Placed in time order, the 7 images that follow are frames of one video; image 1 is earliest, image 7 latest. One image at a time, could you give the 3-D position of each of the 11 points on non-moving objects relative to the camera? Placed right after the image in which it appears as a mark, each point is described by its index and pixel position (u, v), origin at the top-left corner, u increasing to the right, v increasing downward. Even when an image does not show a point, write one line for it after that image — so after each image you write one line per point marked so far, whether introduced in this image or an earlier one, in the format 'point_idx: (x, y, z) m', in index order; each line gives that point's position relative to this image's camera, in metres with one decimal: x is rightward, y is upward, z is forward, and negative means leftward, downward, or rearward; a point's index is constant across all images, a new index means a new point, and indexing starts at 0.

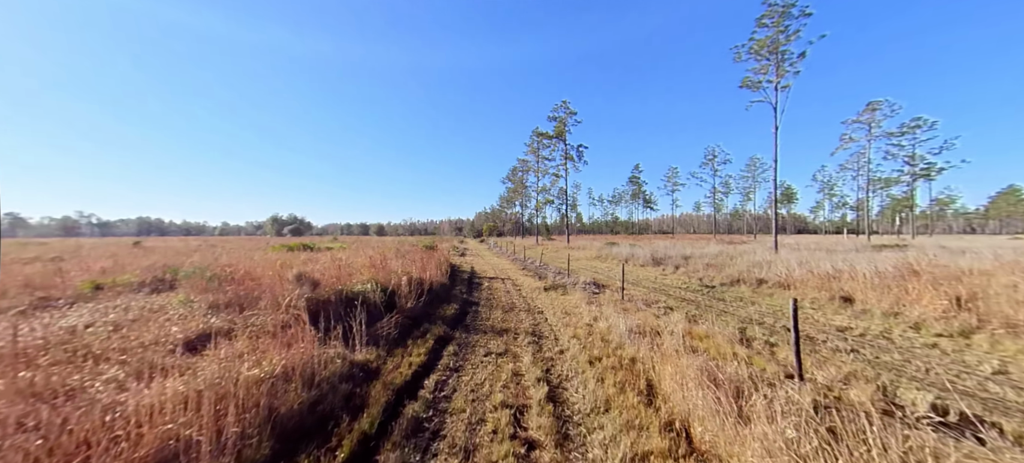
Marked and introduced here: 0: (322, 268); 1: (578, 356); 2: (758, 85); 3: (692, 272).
0: (-4.9, -0.9, +7.6) m
1: (+1.0, -2.0, +4.7) m
2: (+14.9, +8.8, +17.8) m
3: (+7.9, -1.8, +13.0) m
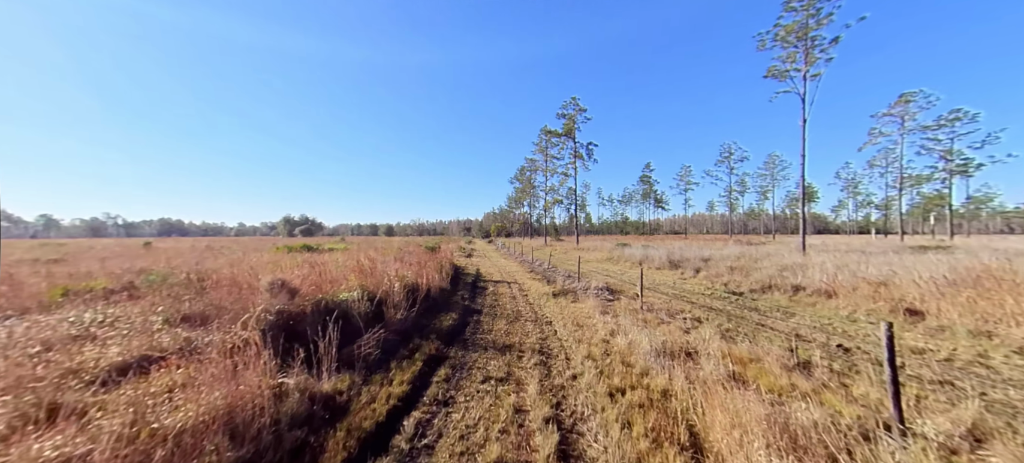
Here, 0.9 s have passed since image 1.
0: (-4.7, -1.0, +6.9) m
1: (+1.1, -2.0, +3.8) m
2: (+15.4, +8.8, +16.5) m
3: (+8.2, -1.9, +11.9) m
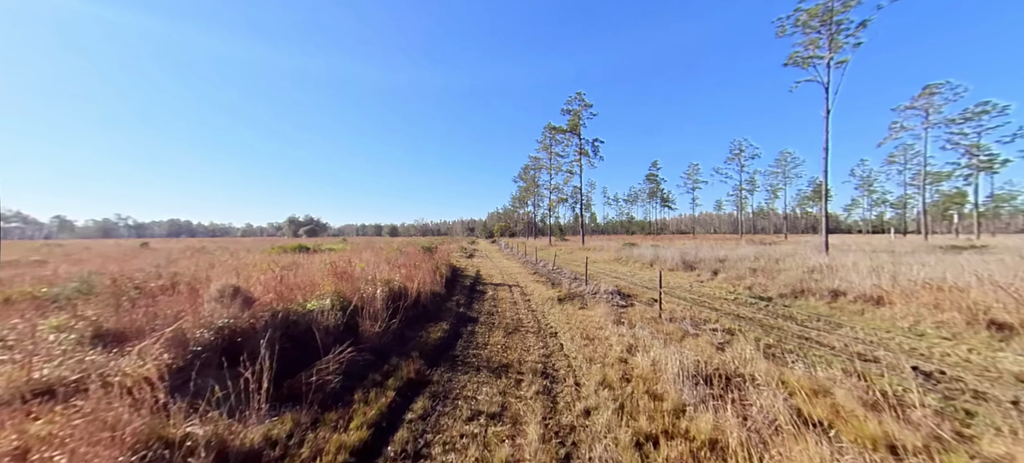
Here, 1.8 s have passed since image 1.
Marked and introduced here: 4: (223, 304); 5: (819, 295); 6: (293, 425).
0: (-4.7, -0.9, +6.1) m
1: (+1.0, -1.9, +2.9) m
2: (+15.5, +8.9, +15.4) m
3: (+8.3, -1.8, +10.9) m
4: (-4.1, -1.0, +4.2) m
5: (+8.2, -1.7, +7.9) m
6: (-2.0, -1.8, +2.7) m
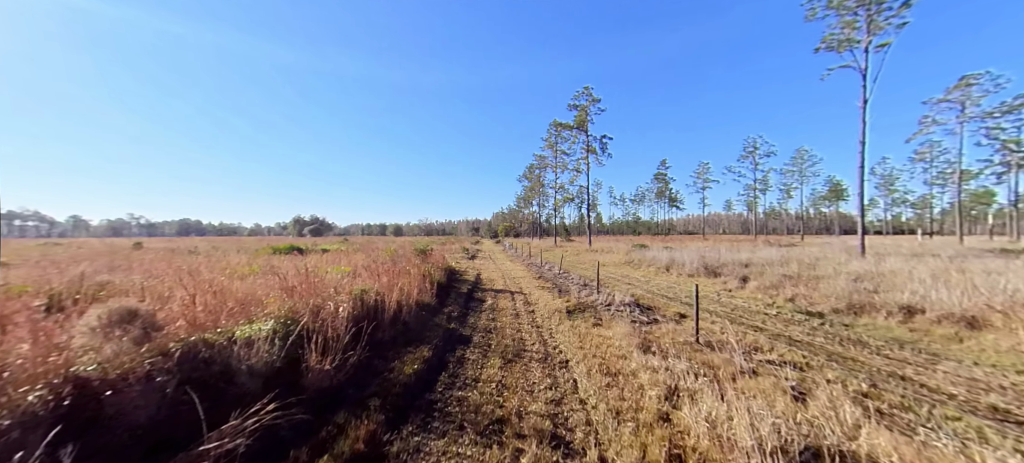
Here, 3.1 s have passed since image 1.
0: (-4.8, -1.0, +4.9) m
1: (+1.0, -2.0, +1.6) m
2: (+15.6, +8.8, +13.9) m
3: (+8.3, -1.9, +9.5) m
4: (-4.2, -1.1, +3.0) m
5: (+8.2, -1.7, +6.5) m
6: (-2.1, -1.8, +1.4) m
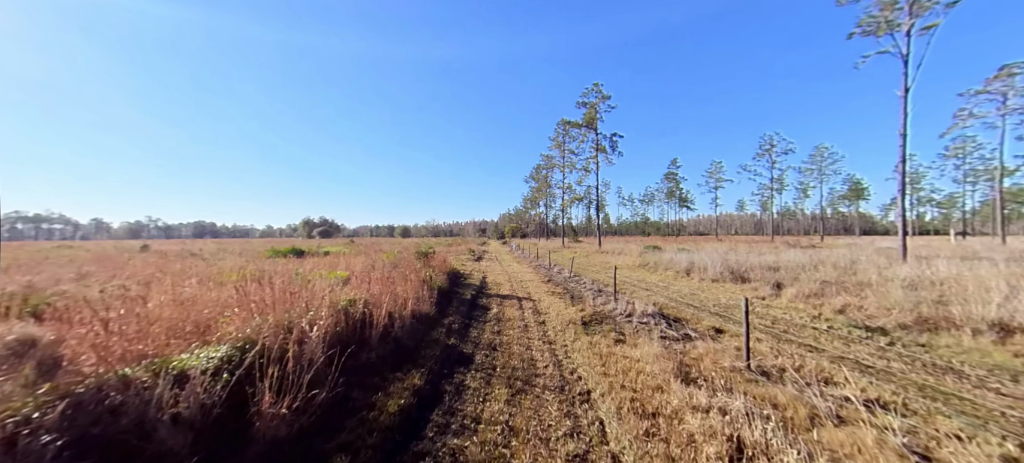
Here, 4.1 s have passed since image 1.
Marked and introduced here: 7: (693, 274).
0: (-4.6, -1.0, +4.1) m
1: (+1.0, -2.0, +0.7) m
2: (+15.9, +8.7, +12.7) m
3: (+8.6, -1.9, +8.4) m
4: (-4.1, -1.1, +2.2) m
5: (+8.4, -1.8, +5.4) m
6: (-2.0, -1.8, +0.6) m
7: (+8.5, -2.0, +13.9) m
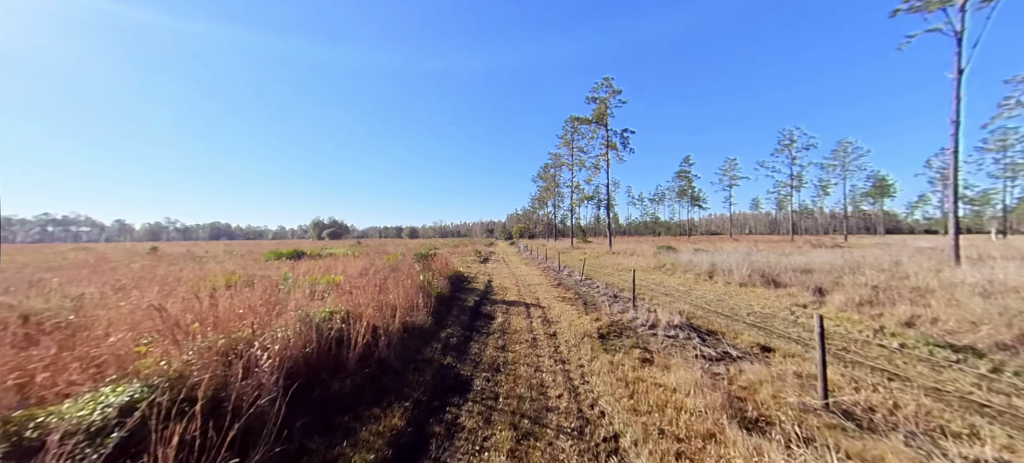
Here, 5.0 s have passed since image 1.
0: (-4.6, -1.0, +3.3) m
1: (+1.0, -2.0, -0.2) m
2: (+16.2, +8.8, +11.4) m
3: (+8.7, -1.8, +7.3) m
4: (-4.1, -1.1, +1.4) m
5: (+8.5, -1.7, +4.3) m
6: (-2.0, -1.8, -0.3) m
7: (+8.9, -1.9, +12.7) m
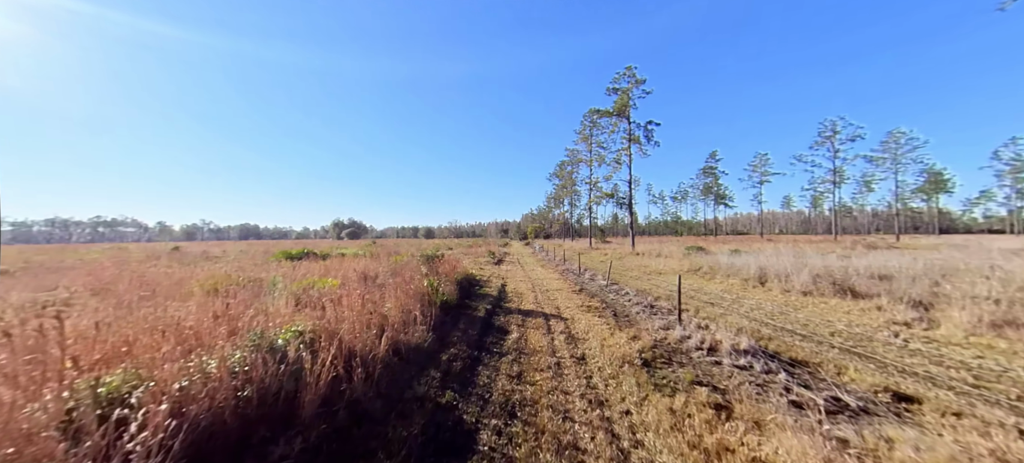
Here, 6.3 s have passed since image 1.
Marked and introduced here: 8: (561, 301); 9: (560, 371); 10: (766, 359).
0: (-4.4, -1.0, +2.2) m
1: (+0.9, -1.9, -1.6) m
2: (+16.7, +8.9, +9.1) m
3: (+9.1, -1.8, +5.4) m
4: (-4.0, -1.1, +0.3) m
5: (+8.7, -1.7, +2.4) m
6: (-2.1, -1.8, -1.5) m
7: (+9.5, -1.9, +10.9) m
8: (+1.7, -2.3, +9.9) m
9: (+0.8, -2.3, +5.0) m
10: (+4.2, -2.0, +4.9) m
